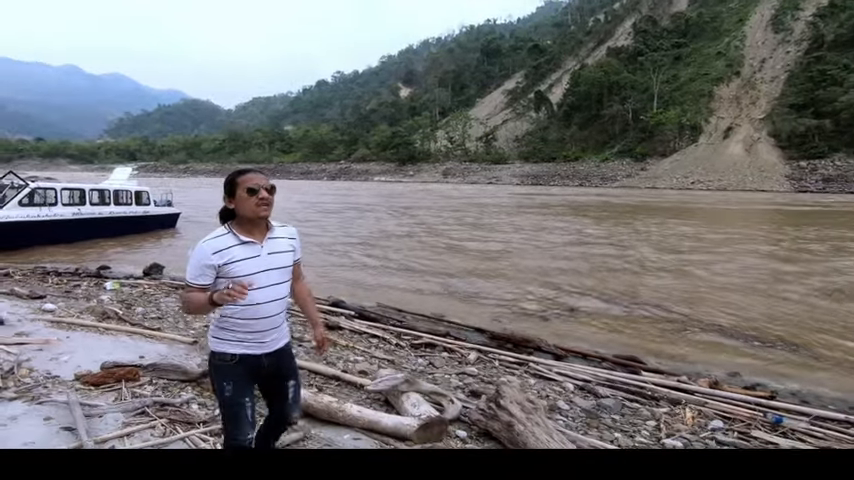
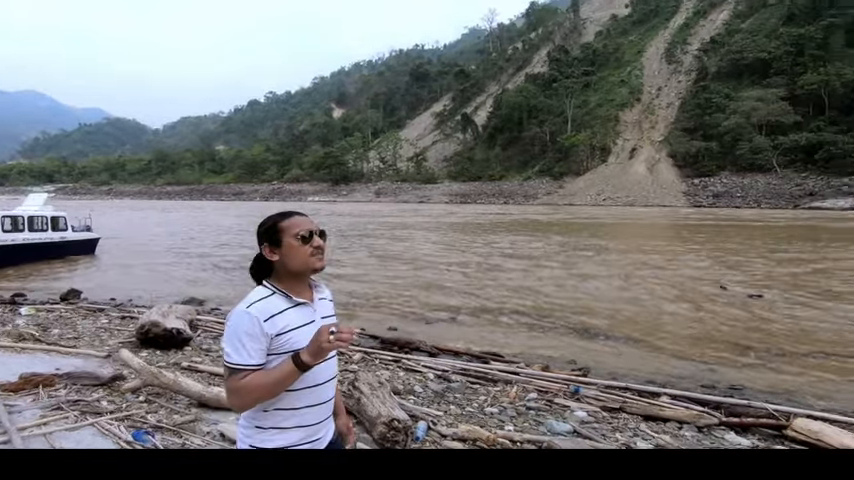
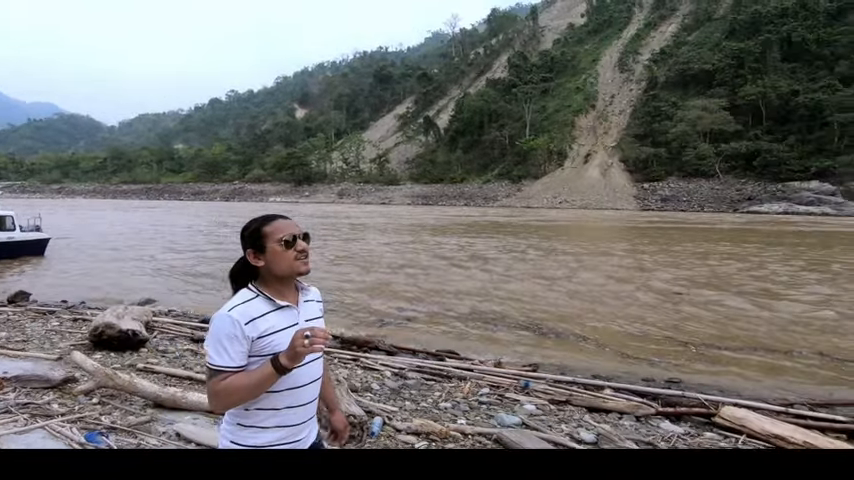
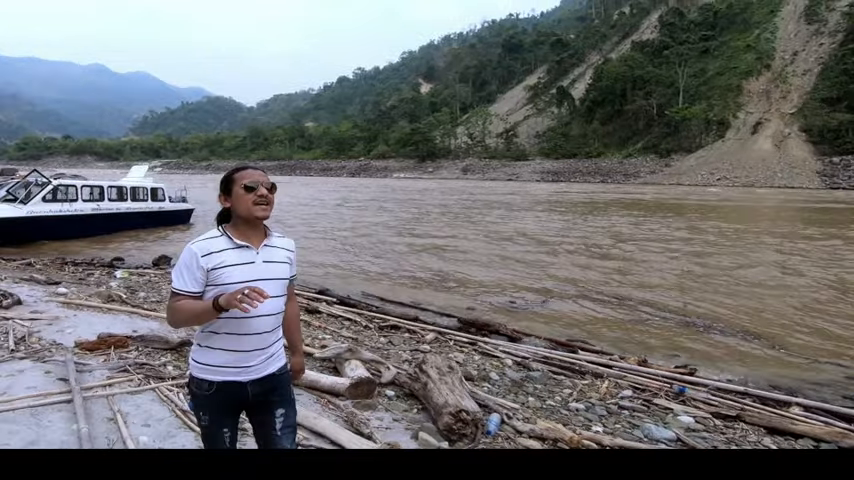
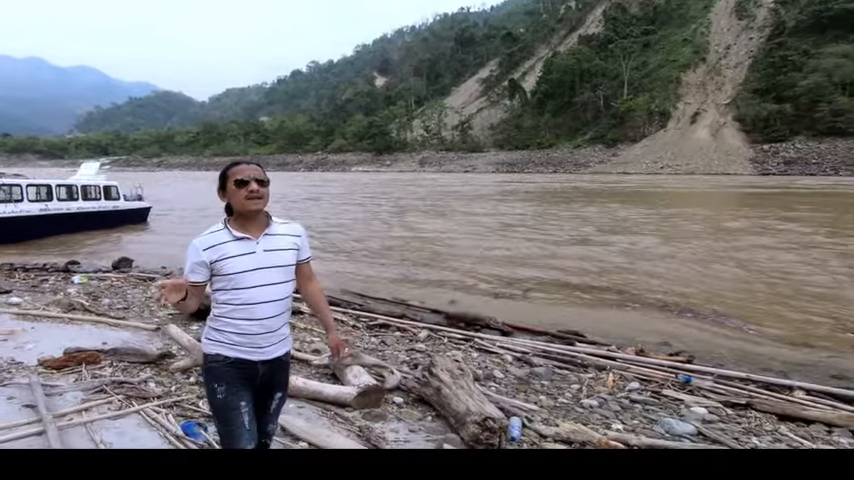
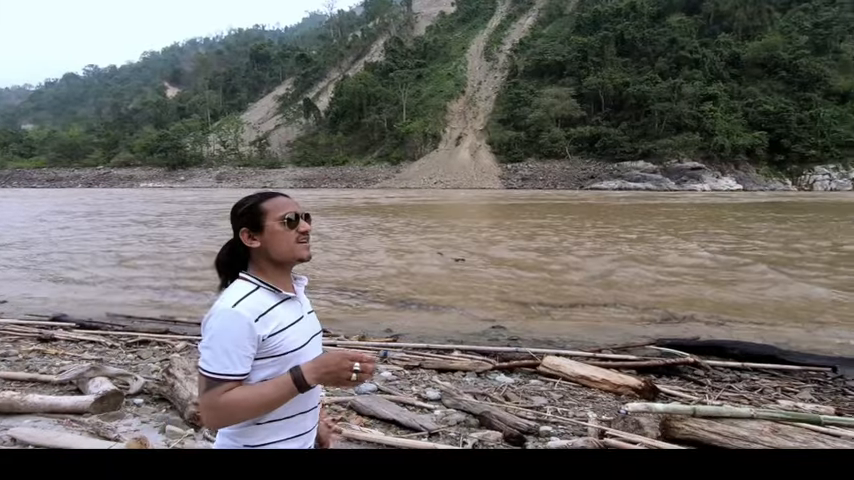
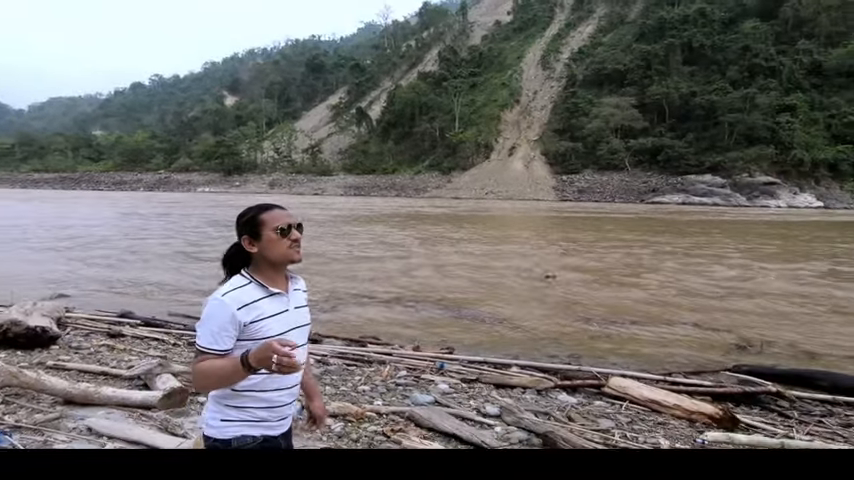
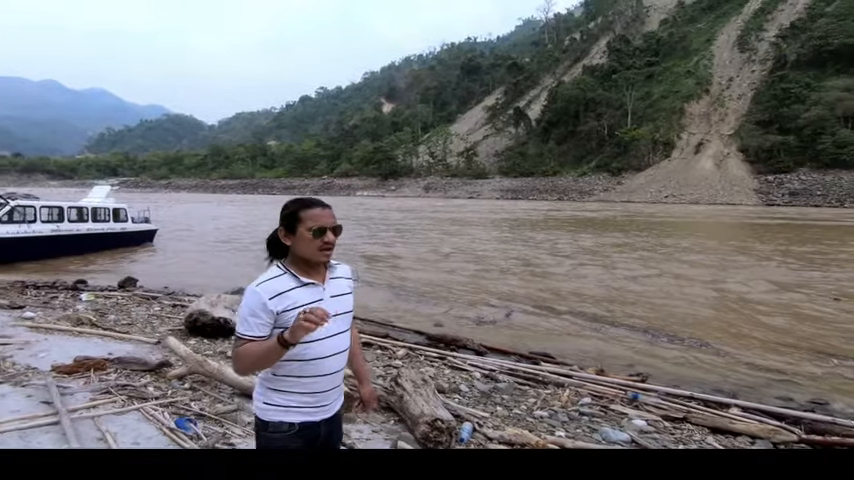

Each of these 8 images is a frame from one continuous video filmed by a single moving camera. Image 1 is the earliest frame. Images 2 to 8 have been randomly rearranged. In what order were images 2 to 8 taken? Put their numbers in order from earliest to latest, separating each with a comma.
5, 4, 8, 2, 3, 7, 6
